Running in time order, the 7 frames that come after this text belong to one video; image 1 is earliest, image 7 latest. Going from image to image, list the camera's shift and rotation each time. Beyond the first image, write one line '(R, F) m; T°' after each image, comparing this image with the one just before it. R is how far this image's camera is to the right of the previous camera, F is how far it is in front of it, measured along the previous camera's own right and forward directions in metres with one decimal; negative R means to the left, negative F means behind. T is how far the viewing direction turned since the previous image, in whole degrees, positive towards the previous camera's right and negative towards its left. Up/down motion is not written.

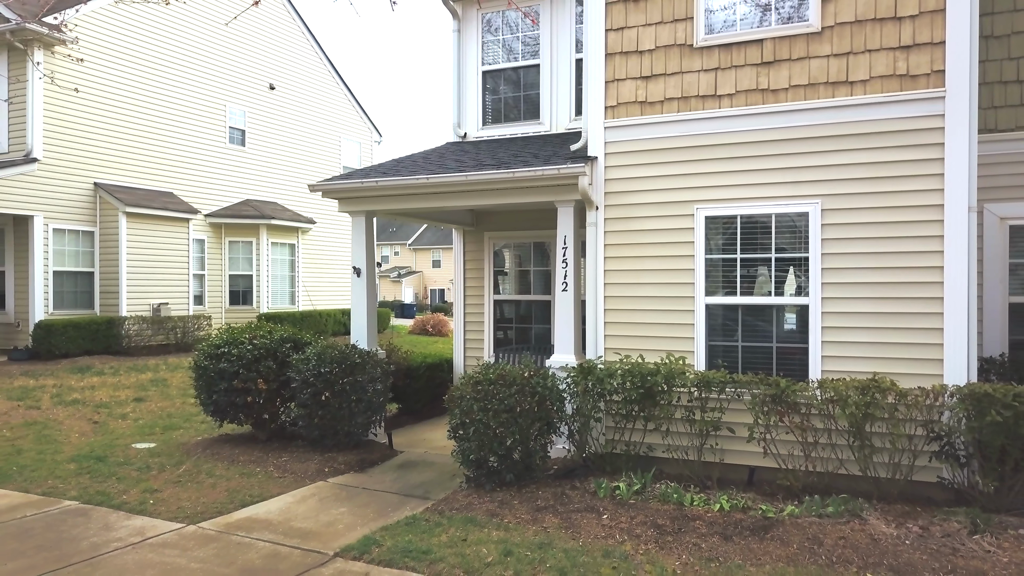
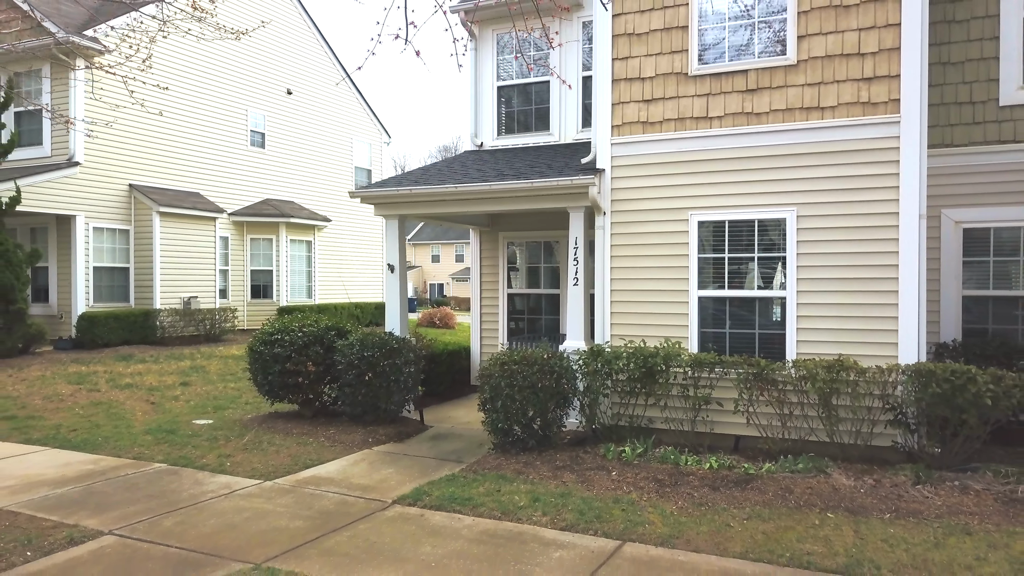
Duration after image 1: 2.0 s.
(-0.2, -0.9) m; 0°
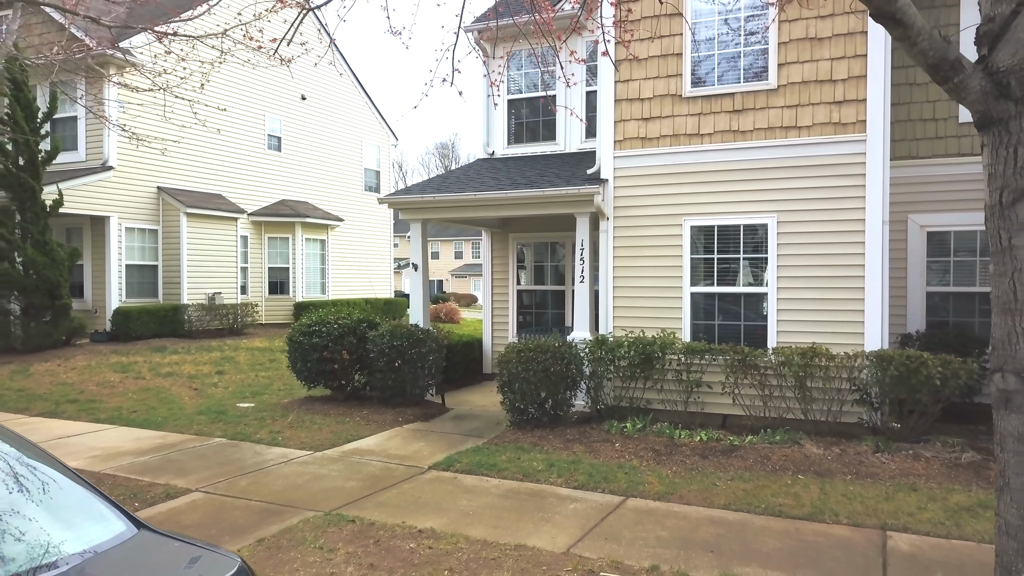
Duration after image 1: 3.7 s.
(-0.2, -0.9) m; 0°
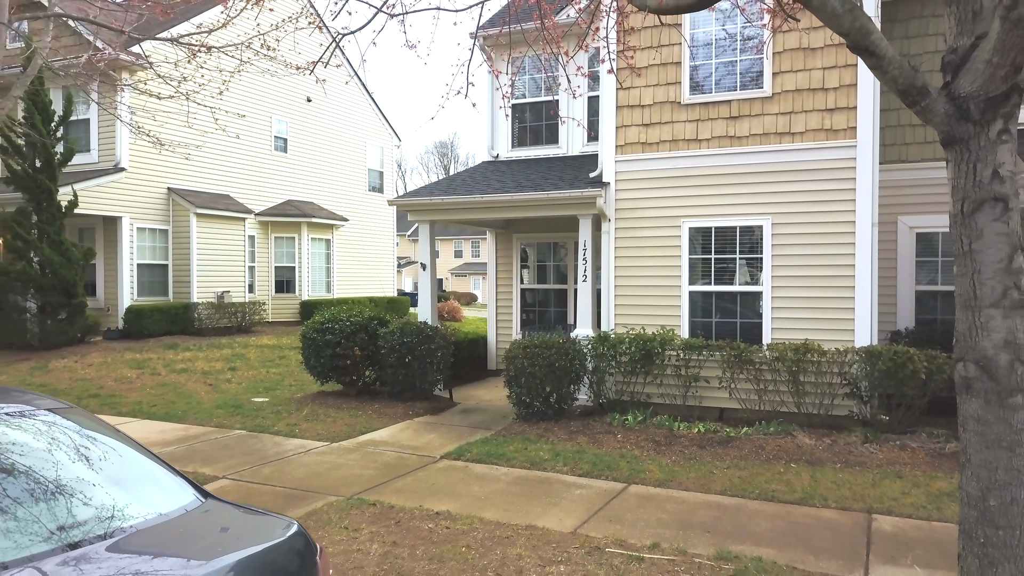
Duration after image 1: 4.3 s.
(-0.1, -0.3) m; 0°
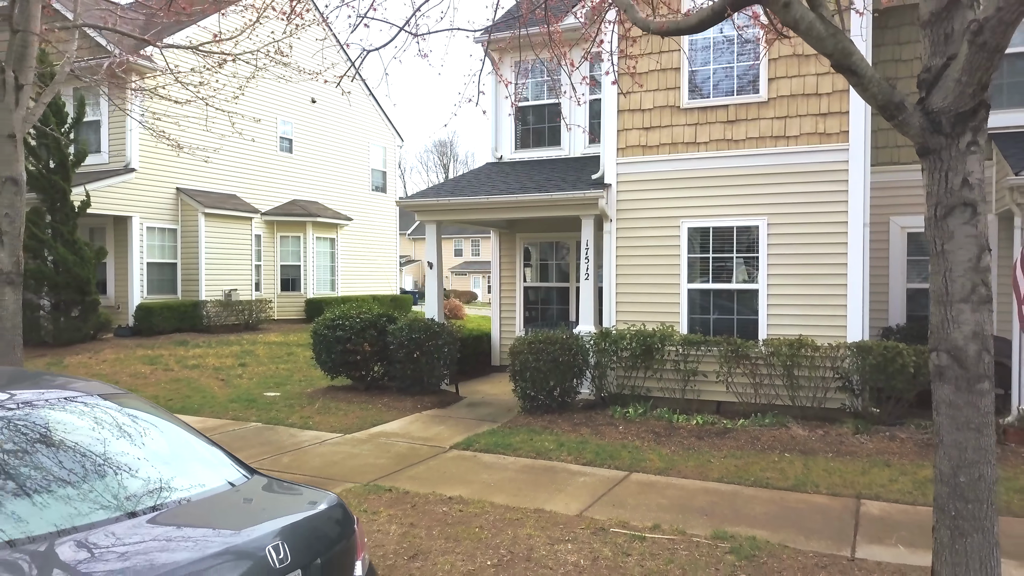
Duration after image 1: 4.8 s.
(-0.1, -0.3) m; 0°
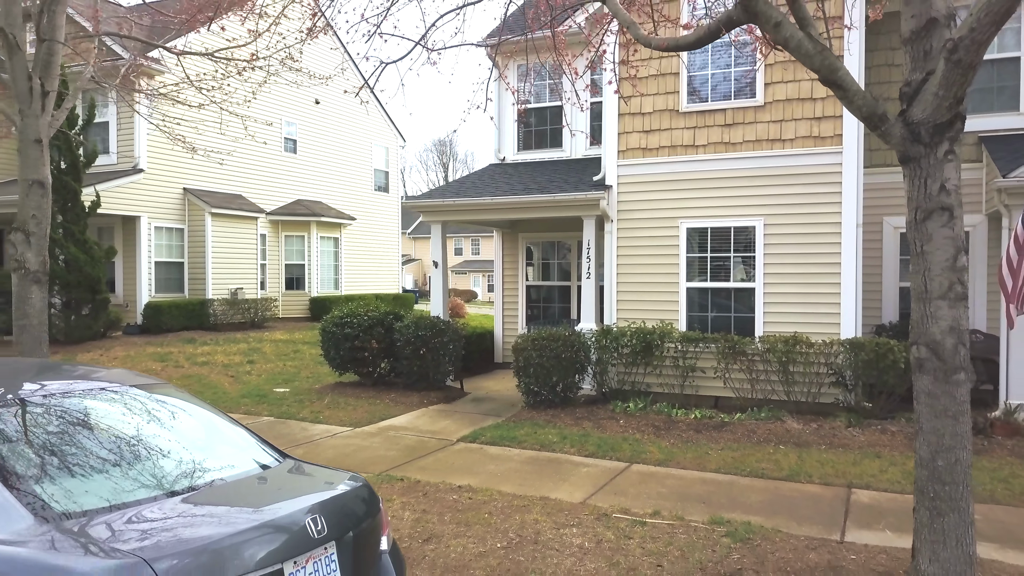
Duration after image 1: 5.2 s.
(-0.1, -0.2) m; 0°
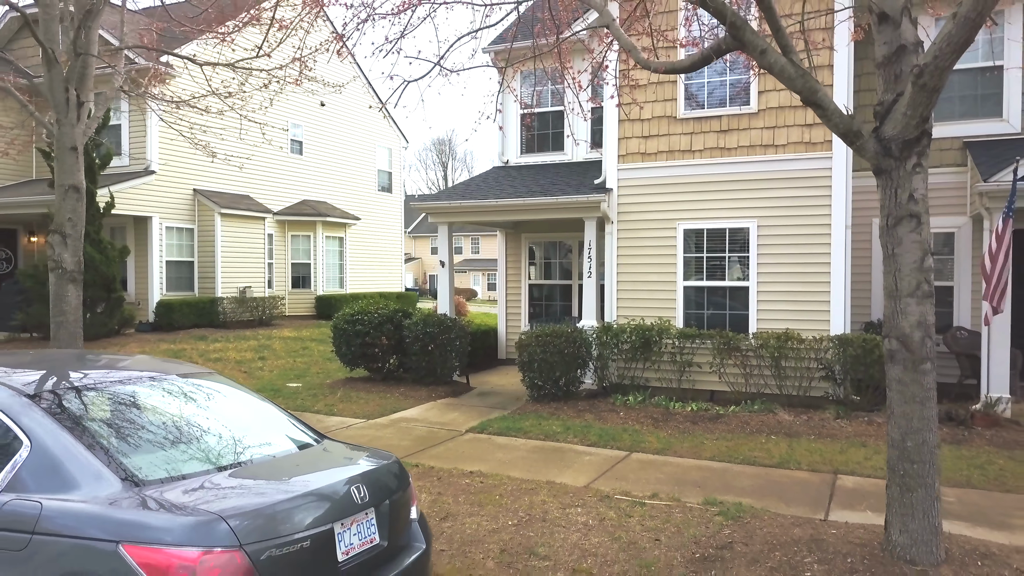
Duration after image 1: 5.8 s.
(-0.1, -0.4) m; 0°
